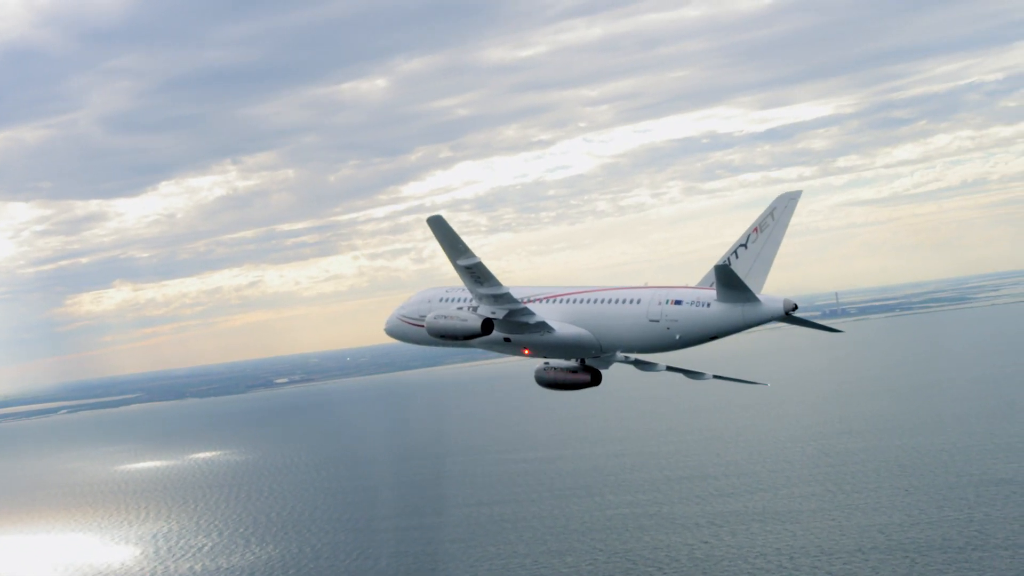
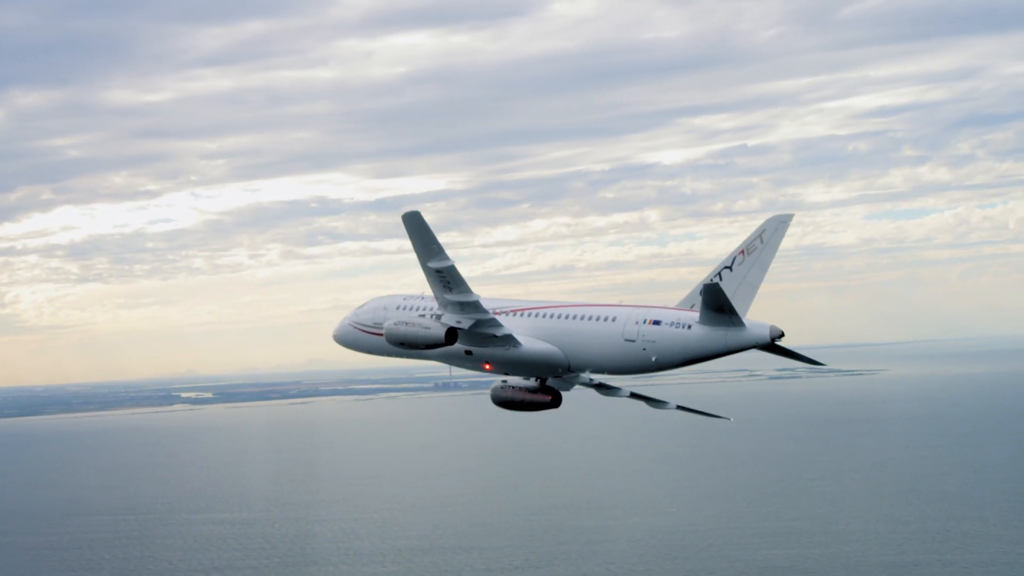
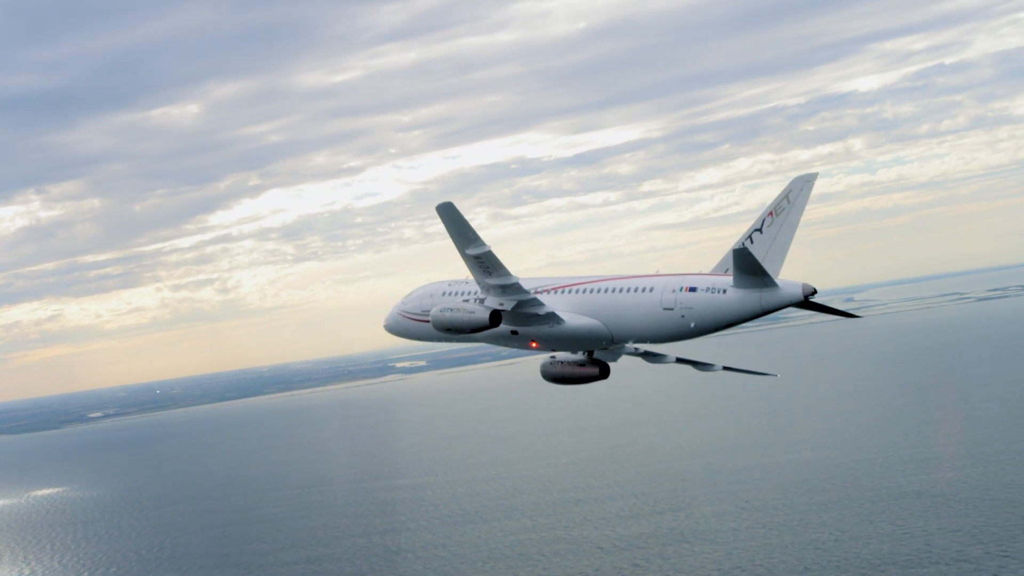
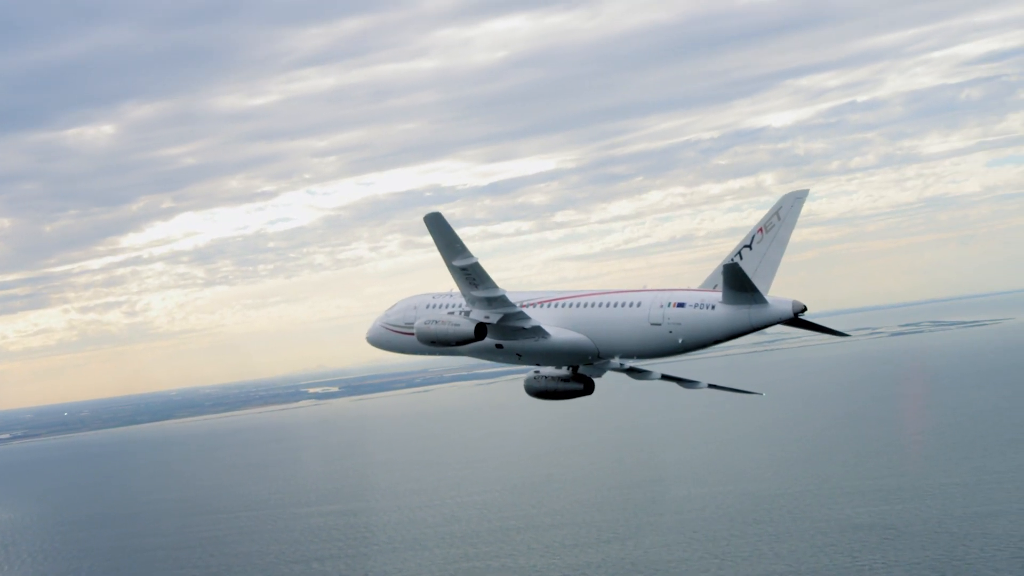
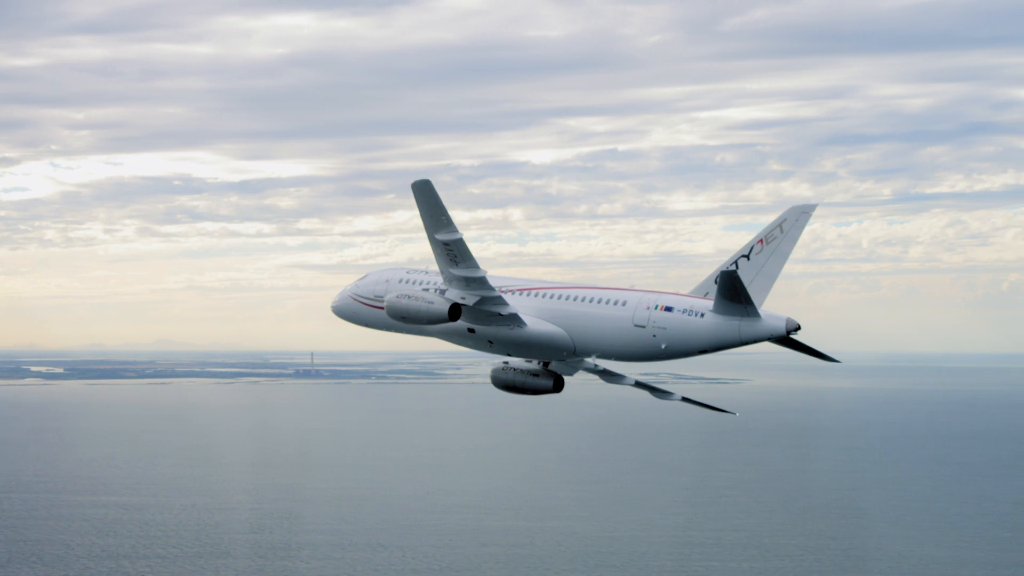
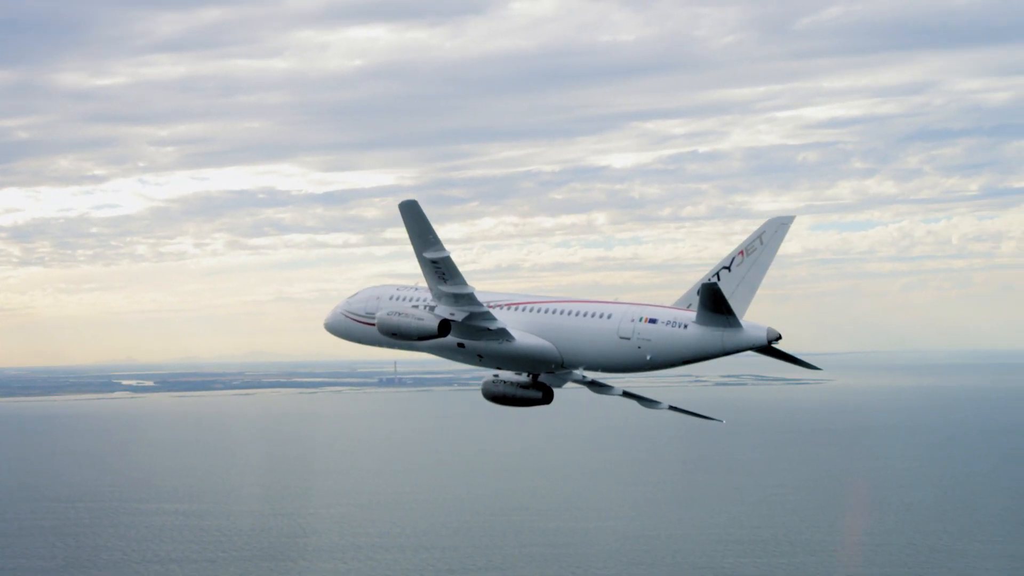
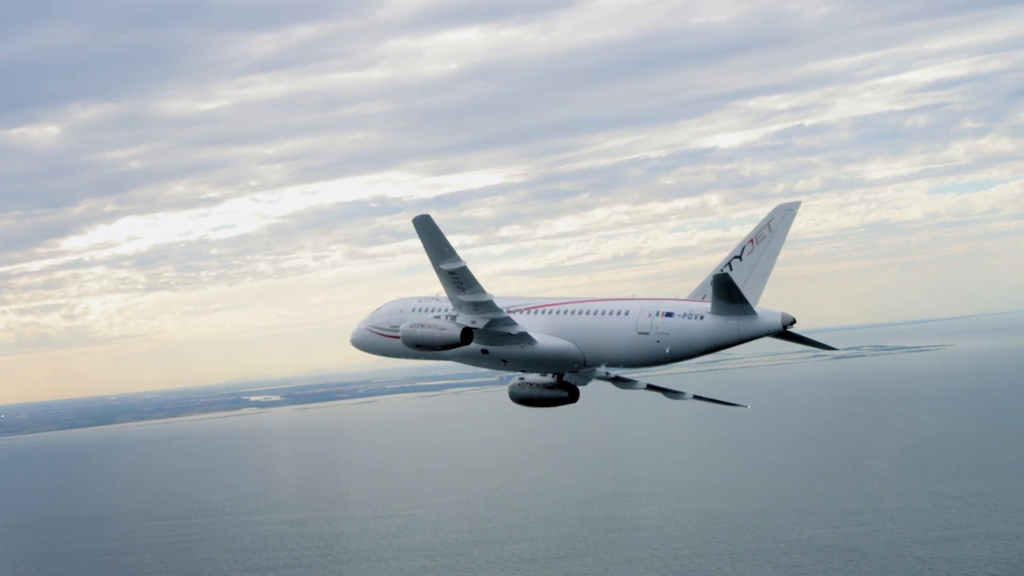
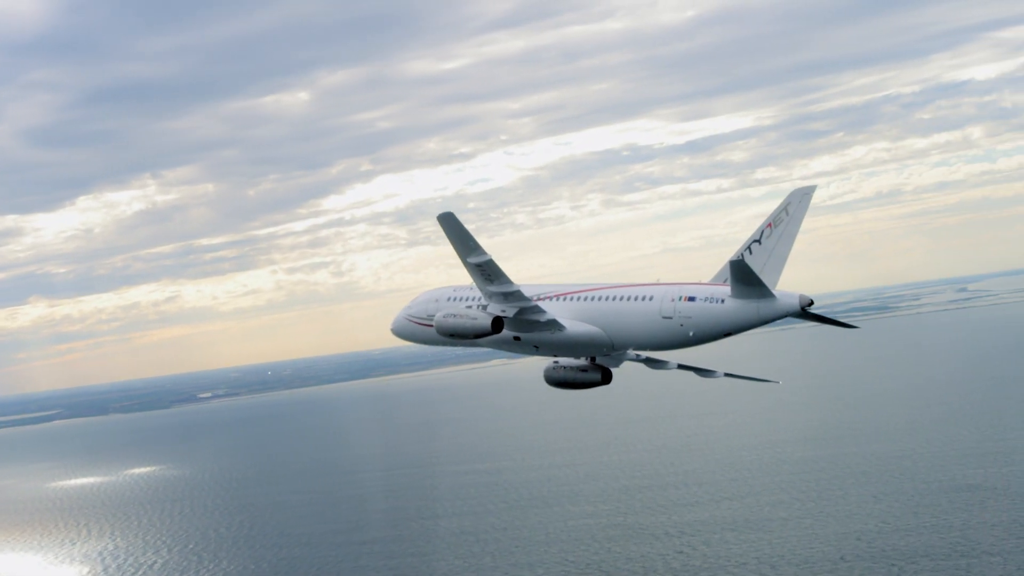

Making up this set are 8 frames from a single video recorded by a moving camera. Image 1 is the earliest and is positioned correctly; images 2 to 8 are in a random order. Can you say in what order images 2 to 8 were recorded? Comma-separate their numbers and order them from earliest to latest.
8, 3, 4, 7, 2, 6, 5
